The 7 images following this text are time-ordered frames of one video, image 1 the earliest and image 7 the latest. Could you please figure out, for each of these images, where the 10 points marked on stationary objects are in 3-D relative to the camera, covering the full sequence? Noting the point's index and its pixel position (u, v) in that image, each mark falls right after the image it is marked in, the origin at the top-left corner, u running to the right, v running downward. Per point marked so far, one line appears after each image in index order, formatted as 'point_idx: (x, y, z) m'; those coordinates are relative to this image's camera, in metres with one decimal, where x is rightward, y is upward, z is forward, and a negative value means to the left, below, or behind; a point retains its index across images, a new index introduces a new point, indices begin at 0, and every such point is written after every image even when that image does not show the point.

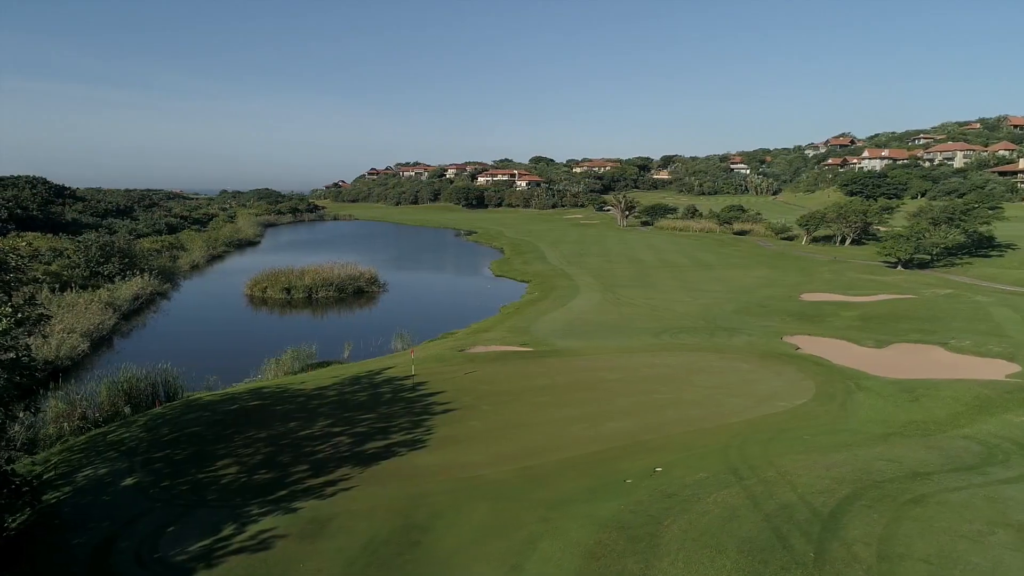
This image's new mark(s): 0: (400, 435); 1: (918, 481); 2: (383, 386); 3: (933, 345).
0: (-1.6, -2.1, +10.2) m
1: (+4.3, -2.0, +7.5) m
2: (-2.4, -1.8, +13.2) m
3: (+10.3, -1.4, +17.5) m
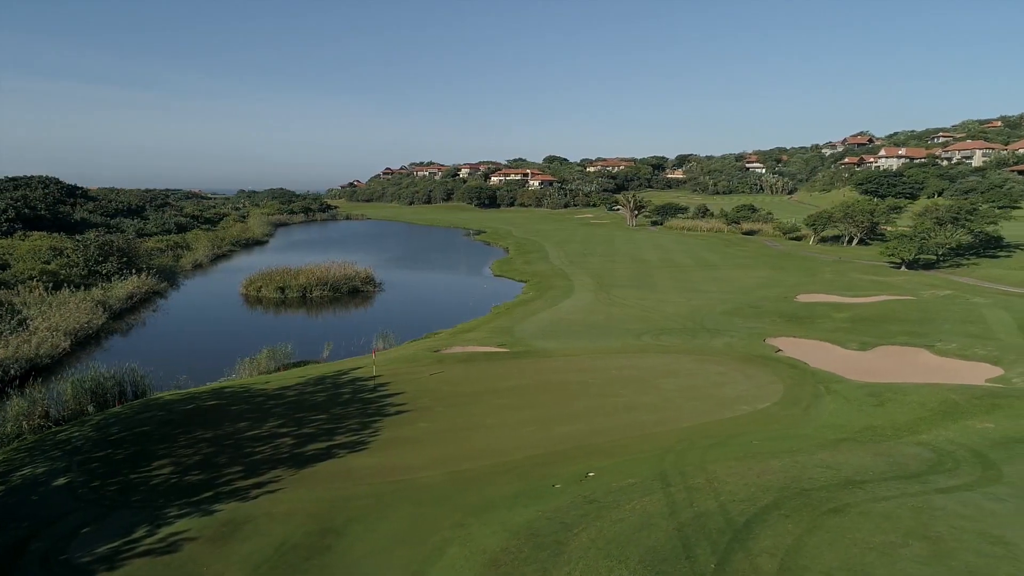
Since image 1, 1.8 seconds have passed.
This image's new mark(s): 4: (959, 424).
0: (-2.4, -2.1, +10.2) m
1: (+3.4, -2.0, +7.3) m
2: (-3.1, -1.8, +13.1) m
3: (+9.8, -1.4, +17.1) m
4: (+6.4, -2.0, +10.2) m
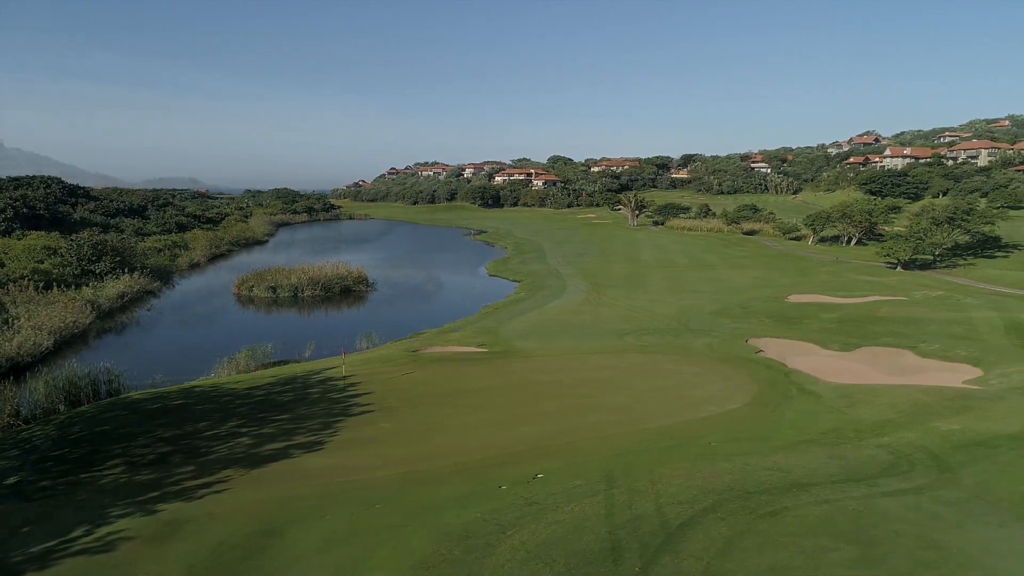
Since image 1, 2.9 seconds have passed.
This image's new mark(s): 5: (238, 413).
0: (-3.0, -2.1, +10.1) m
1: (+2.8, -2.0, +7.2) m
2: (-3.6, -1.8, +13.1) m
3: (+9.3, -1.4, +17.0) m
4: (+5.9, -2.0, +10.1) m
5: (-4.4, -2.0, +11.3) m
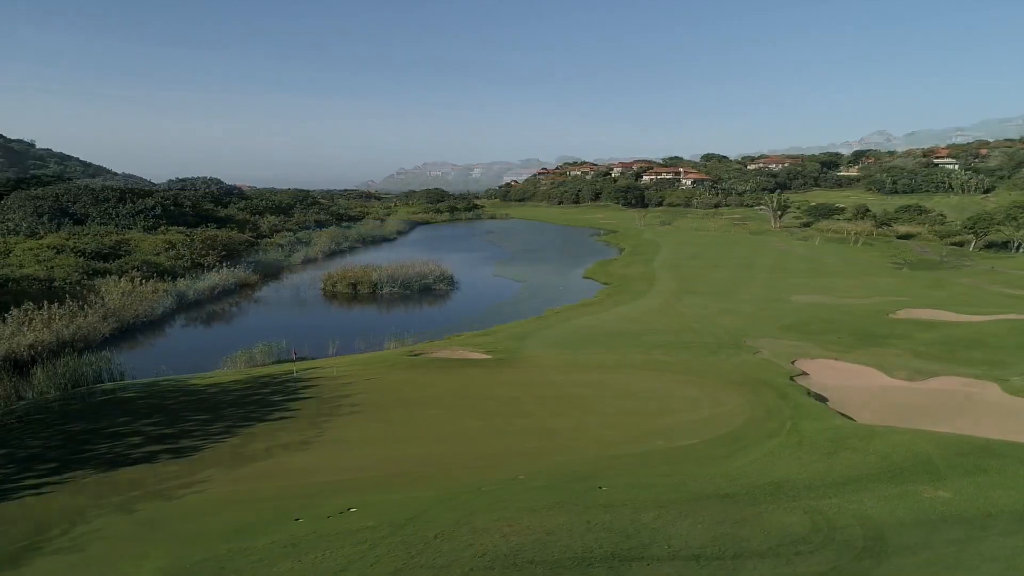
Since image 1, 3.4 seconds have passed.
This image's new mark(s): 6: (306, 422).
0: (-4.4, -2.1, +9.7) m
1: (+0.6, -2.2, +5.6) m
2: (-4.3, -1.8, +12.8) m
3: (+9.1, -1.8, +13.7) m
4: (+4.3, -2.2, +7.7) m
5: (-5.4, -1.9, +11.2) m
6: (-3.0, -2.0, +10.6) m
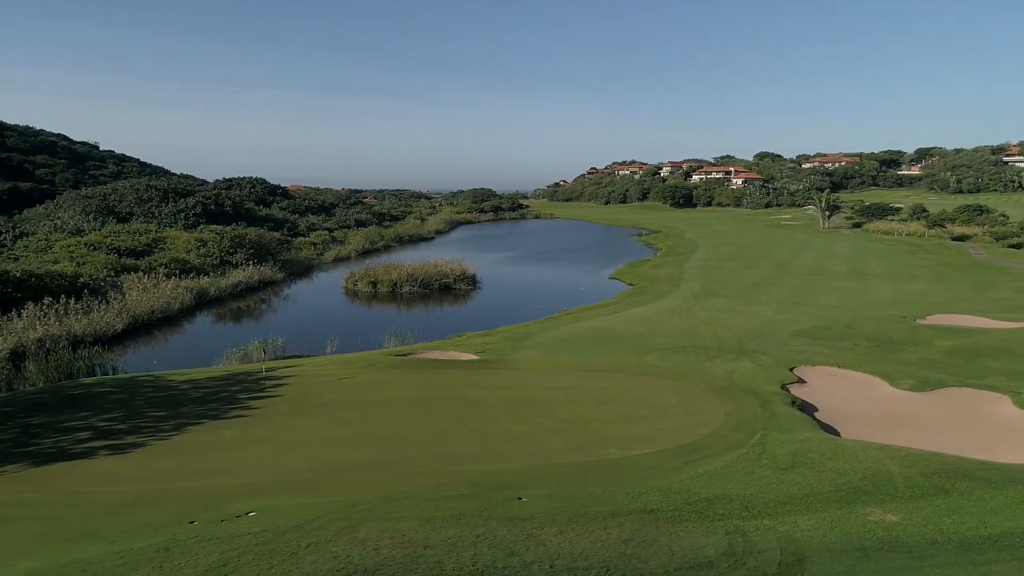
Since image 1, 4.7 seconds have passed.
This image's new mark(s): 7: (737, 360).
0: (-5.1, -2.0, +9.7) m
1: (-0.4, -2.2, +5.2) m
2: (-4.8, -1.7, +12.8) m
3: (+8.7, -1.9, +12.7) m
4: (+3.4, -2.2, +7.1) m
5: (-6.0, -1.8, +11.3) m
6: (-3.7, -2.0, +10.5) m
7: (+4.8, -1.5, +15.2) m
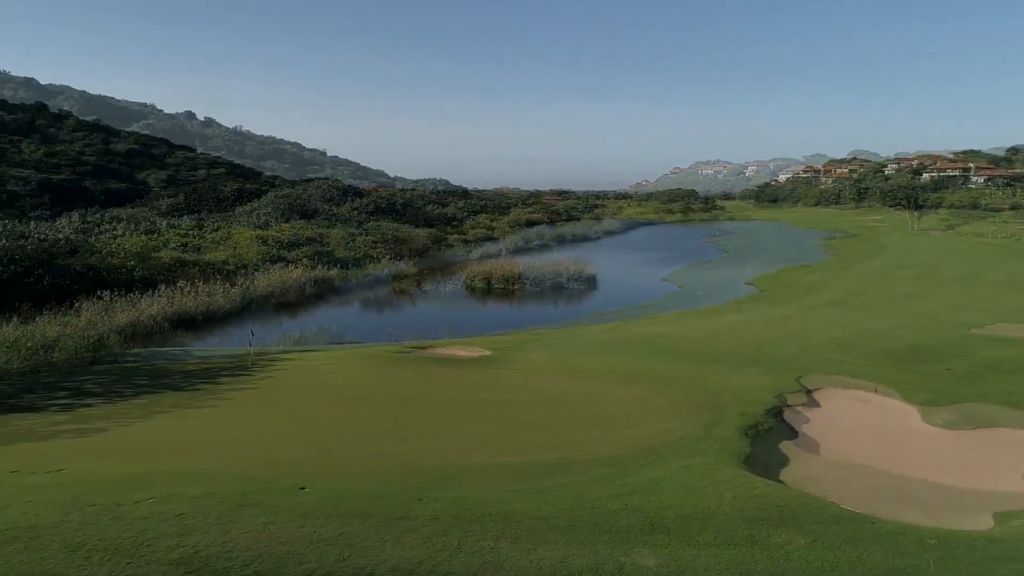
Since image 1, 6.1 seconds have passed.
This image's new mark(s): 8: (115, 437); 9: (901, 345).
0: (-6.4, -1.7, +11.1) m
1: (-3.3, -2.0, +5.4) m
2: (-5.2, -1.5, +13.9) m
3: (+7.6, -2.1, +9.8) m
4: (+0.9, -2.2, +6.1) m
5: (-6.8, -1.5, +12.8) m
6: (-4.8, -1.7, +11.4) m
7: (+4.7, -1.7, +13.4) m
8: (-5.0, -1.9, +9.2) m
9: (+8.9, -1.4, +16.3) m
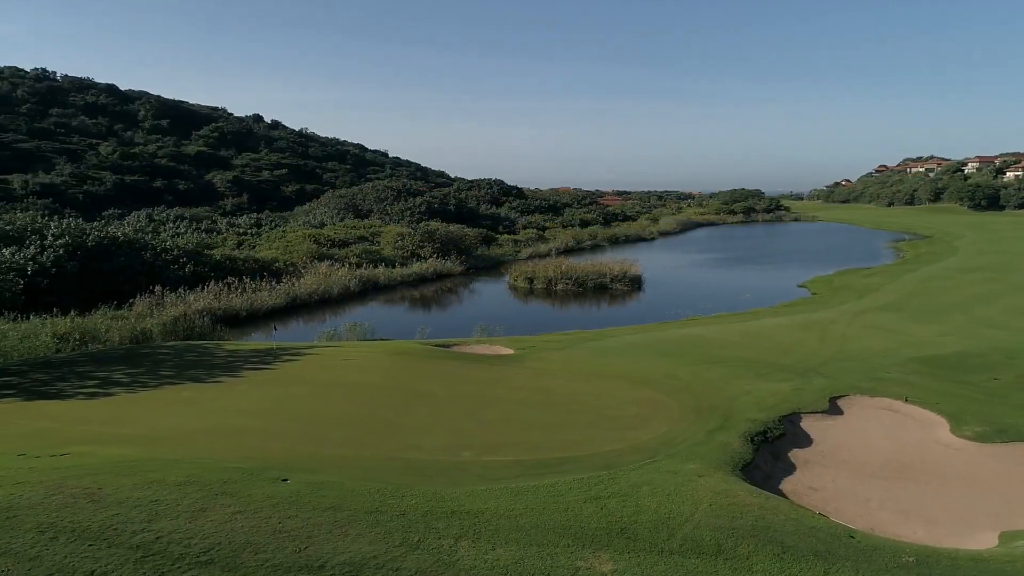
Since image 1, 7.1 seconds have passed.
0: (-6.2, -1.6, +11.6) m
1: (-3.7, -1.9, +5.6) m
2: (-4.8, -1.4, +14.3) m
3: (+7.6, -2.2, +9.1) m
4: (+0.5, -2.2, +5.9) m
5: (-6.5, -1.4, +13.4) m
6: (-4.7, -1.7, +11.8) m
7: (+5.0, -1.7, +12.9) m
8: (-5.0, -1.8, +9.6) m
9: (+9.5, -1.4, +15.5) m
